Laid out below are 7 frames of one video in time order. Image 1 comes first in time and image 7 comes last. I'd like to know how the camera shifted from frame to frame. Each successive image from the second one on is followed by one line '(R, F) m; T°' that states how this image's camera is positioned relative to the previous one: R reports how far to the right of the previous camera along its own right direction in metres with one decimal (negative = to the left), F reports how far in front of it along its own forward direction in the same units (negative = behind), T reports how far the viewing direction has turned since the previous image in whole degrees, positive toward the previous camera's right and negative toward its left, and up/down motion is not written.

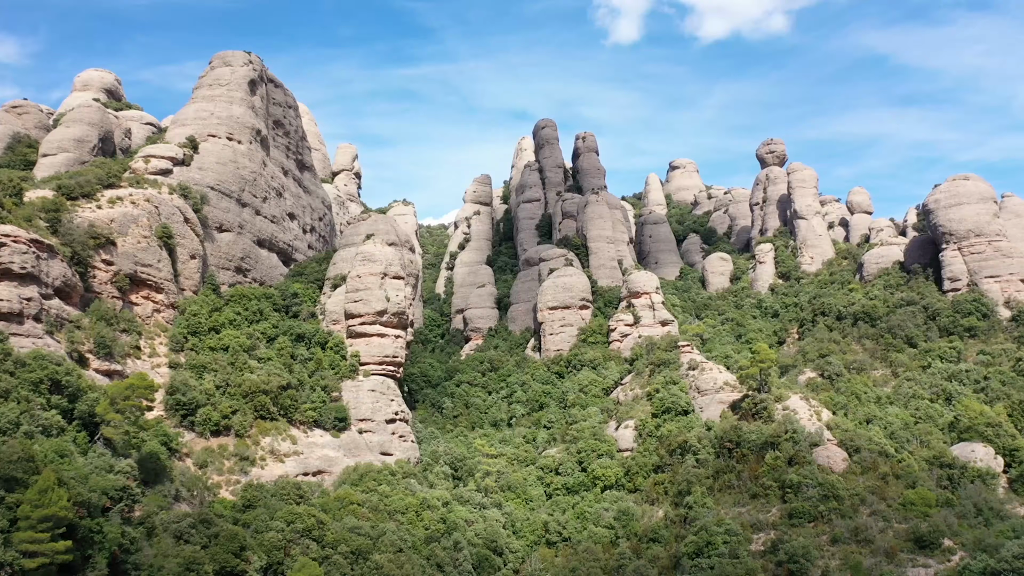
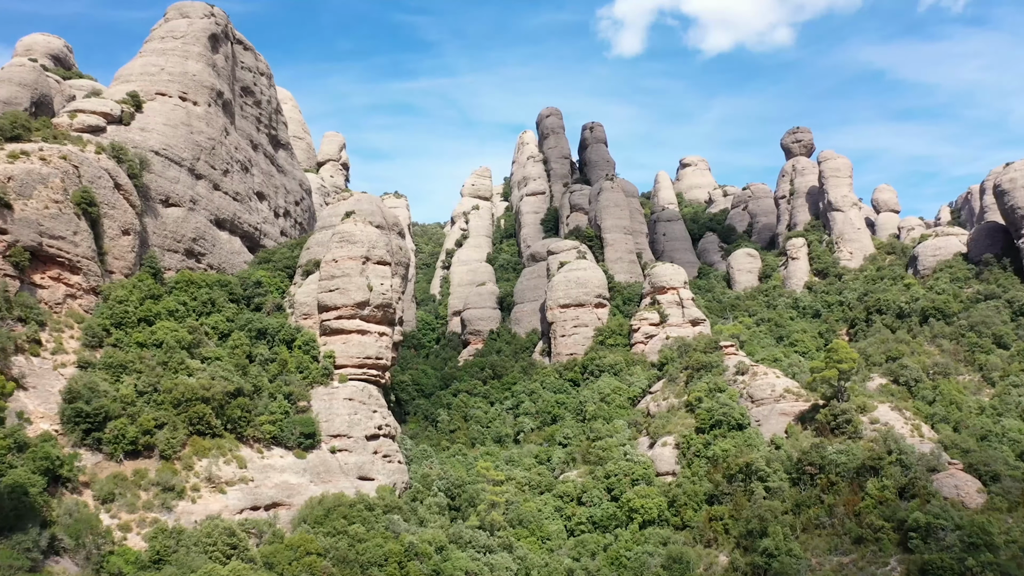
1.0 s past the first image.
(-0.6, +7.6) m; 0°
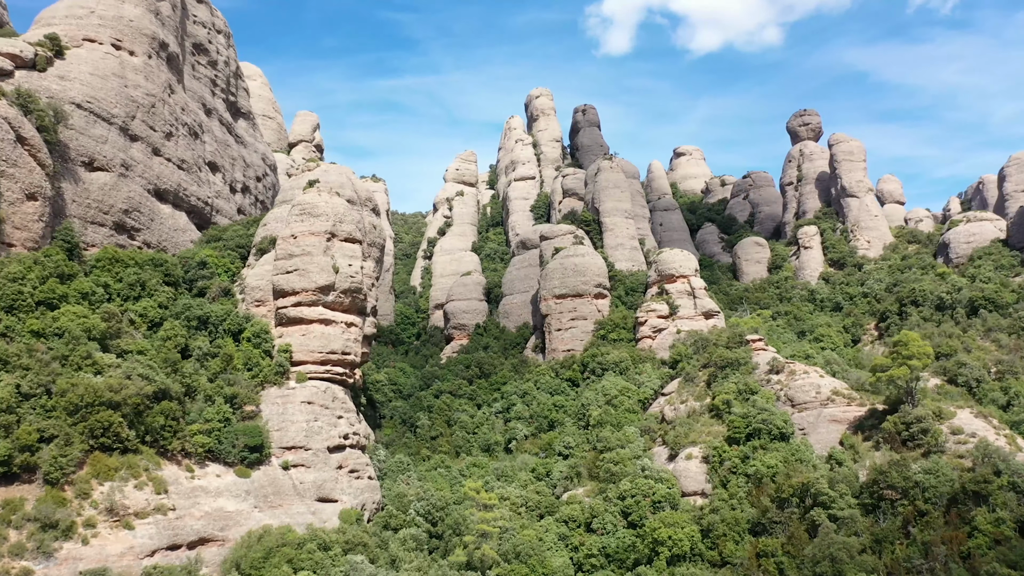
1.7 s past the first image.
(-0.4, +5.5) m; +1°
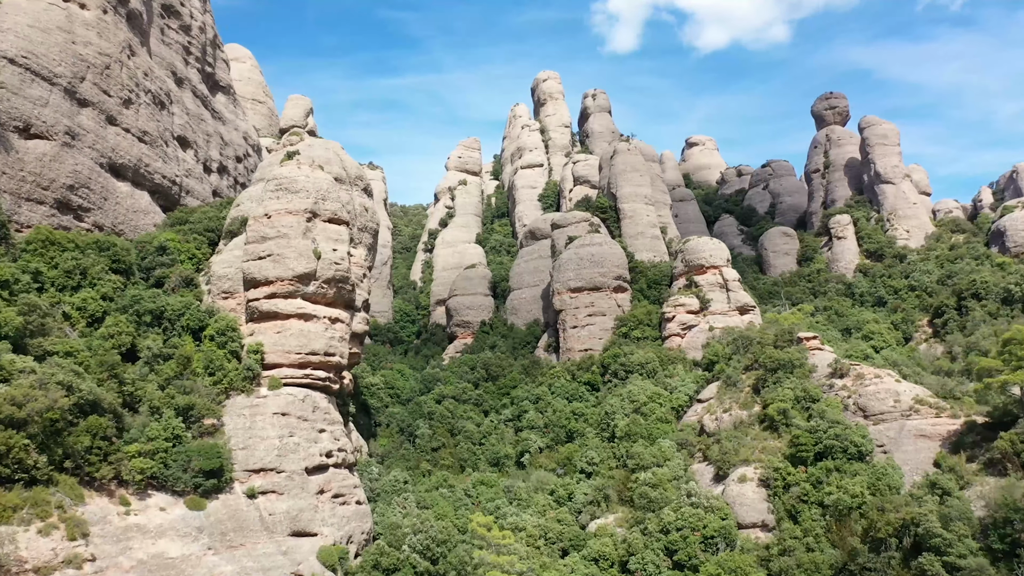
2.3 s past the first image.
(-0.4, +4.6) m; 0°
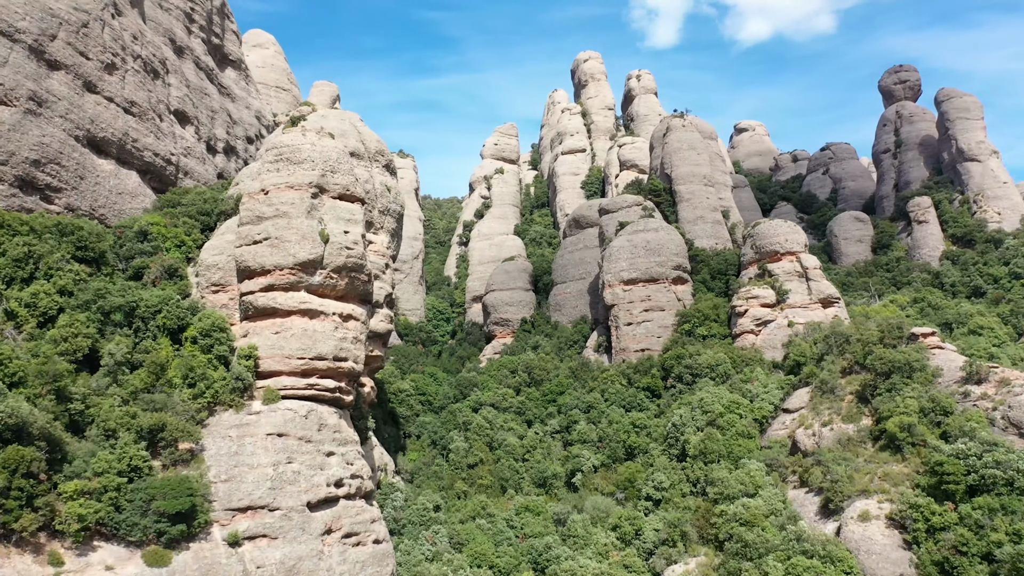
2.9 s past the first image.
(-0.3, +4.6) m; -3°
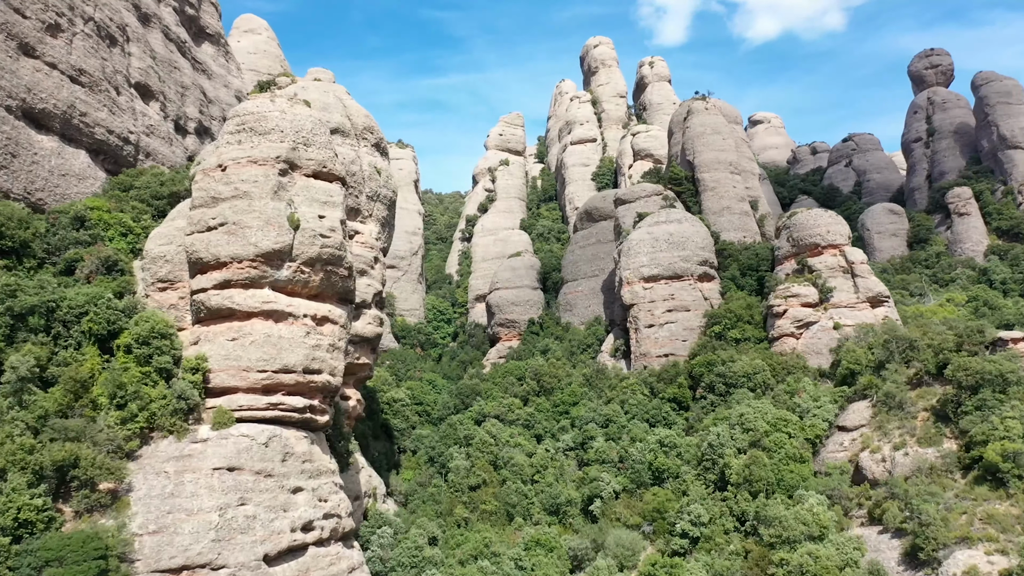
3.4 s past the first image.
(-0.1, +3.6) m; 0°
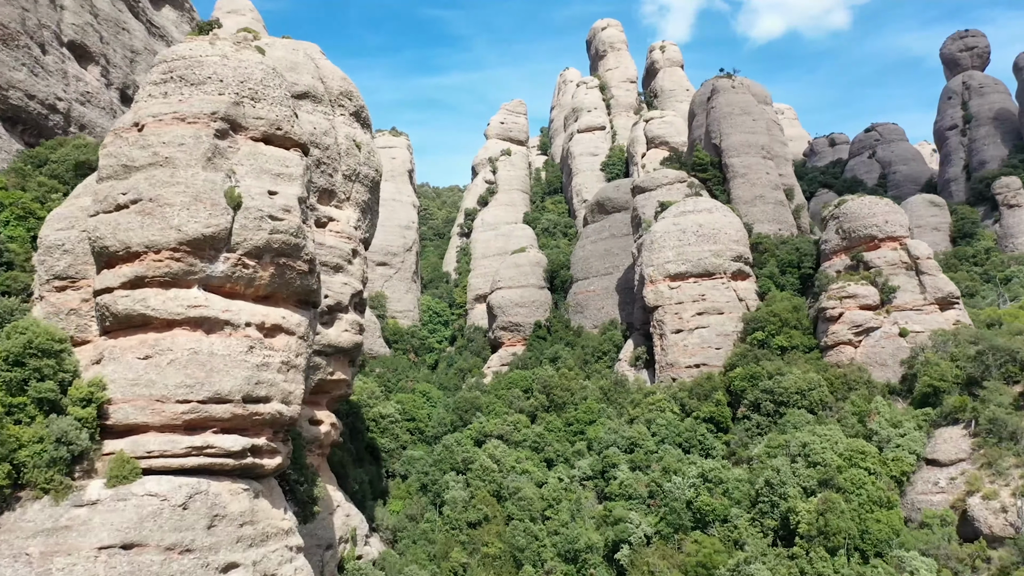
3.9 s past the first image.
(-0.2, +4.2) m; 0°
